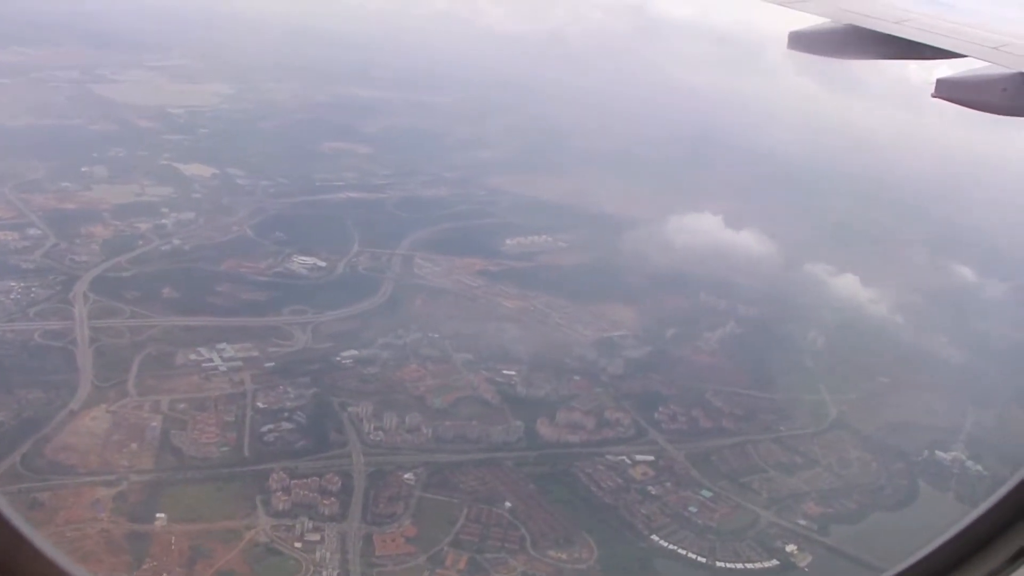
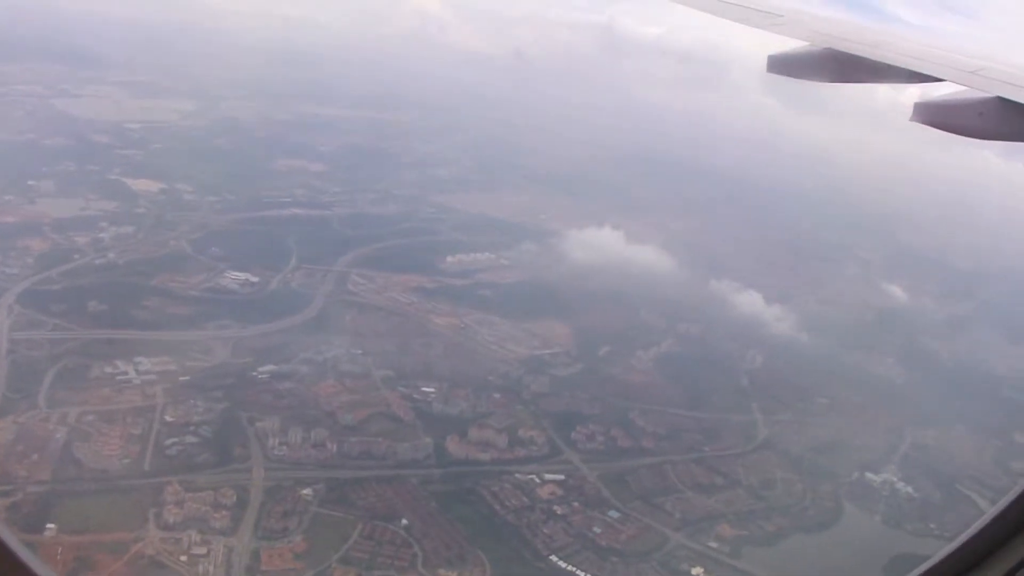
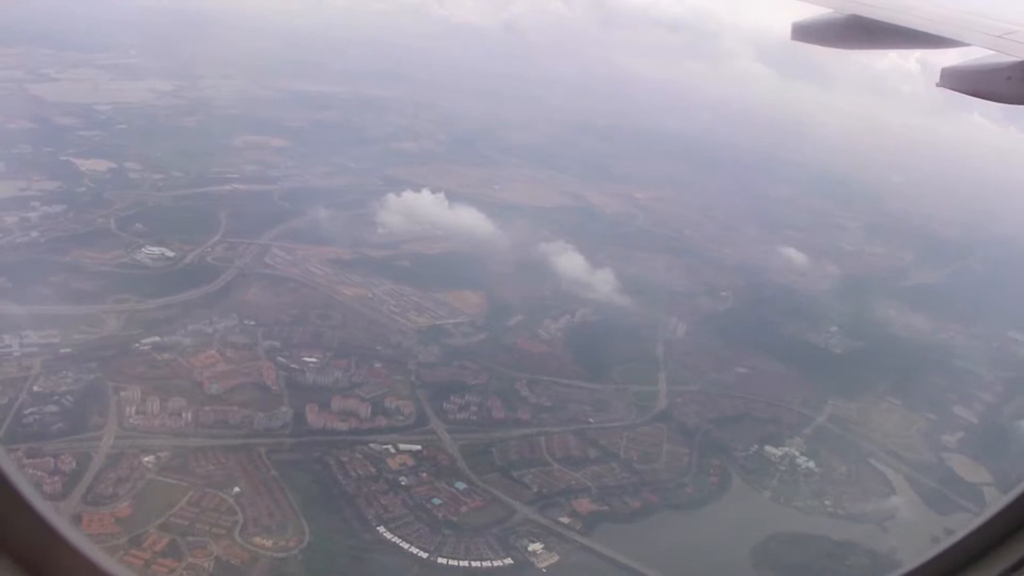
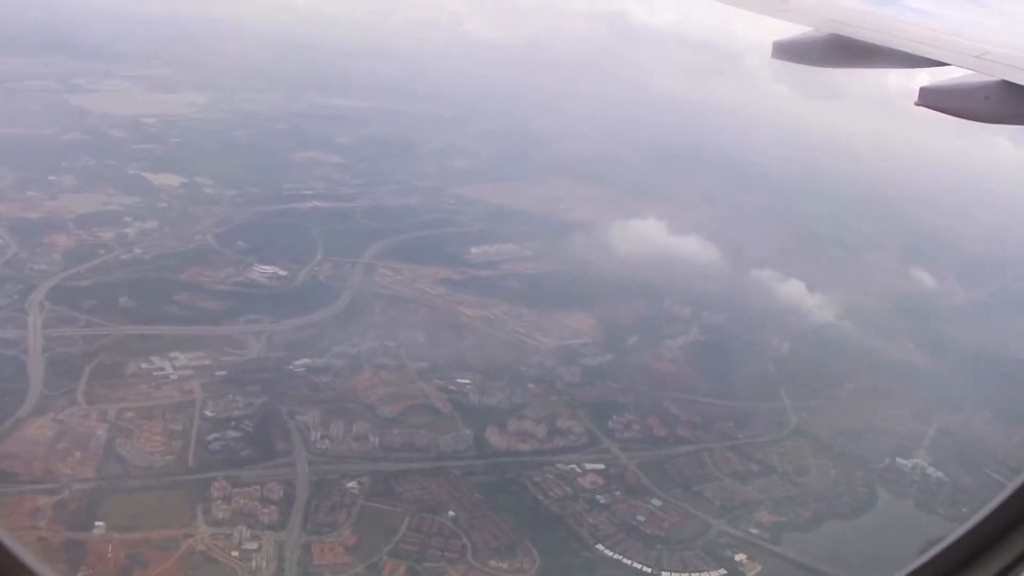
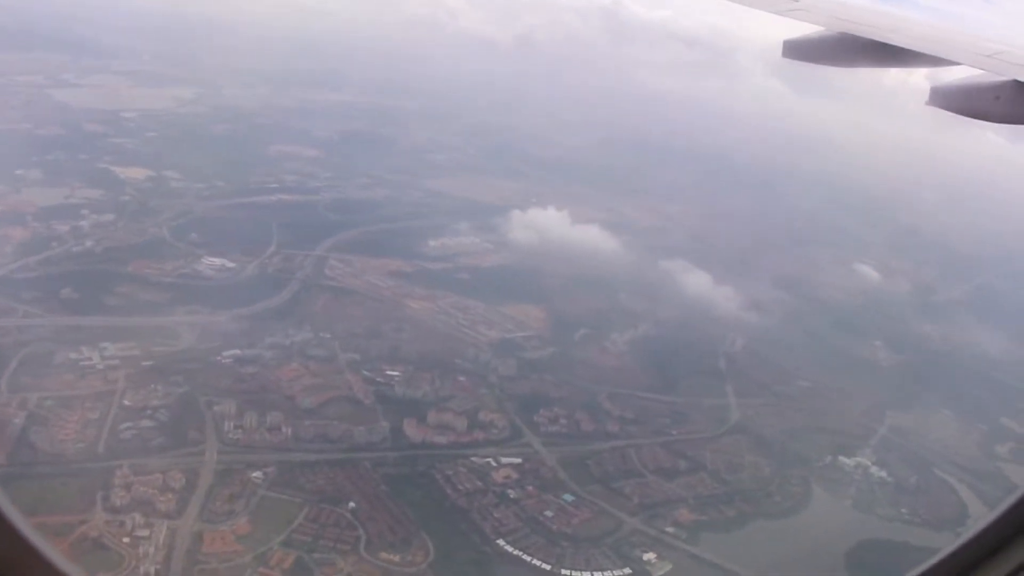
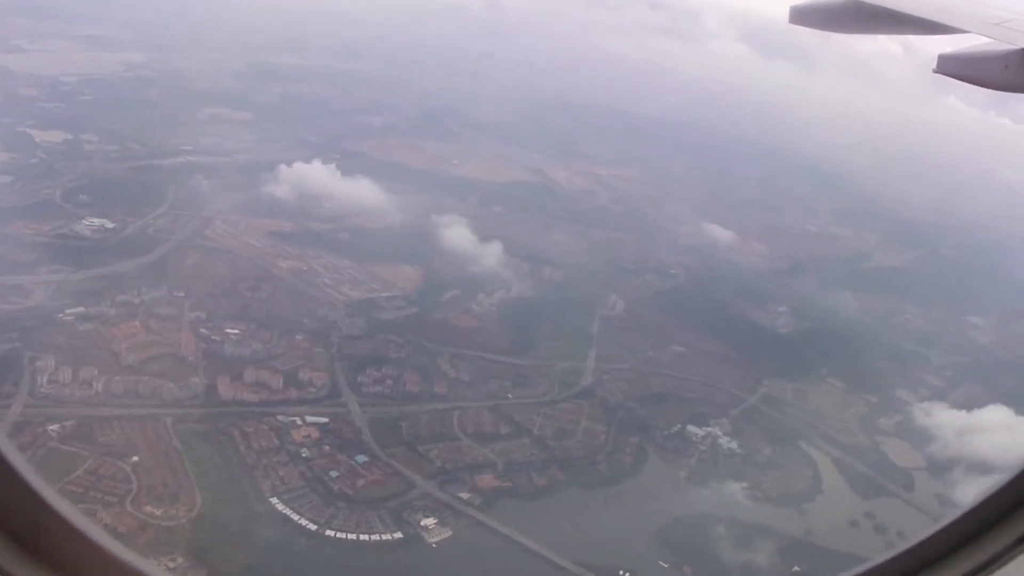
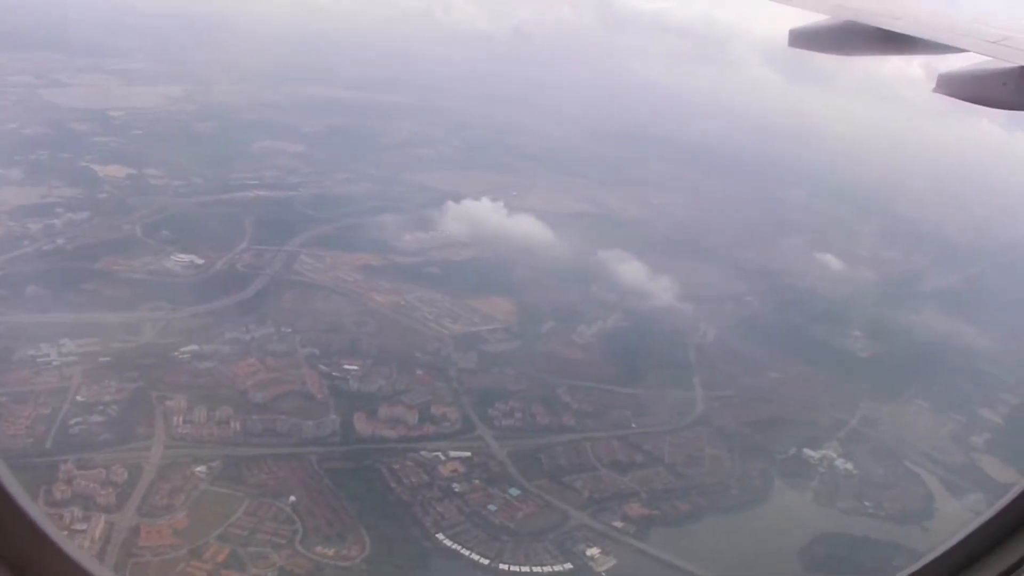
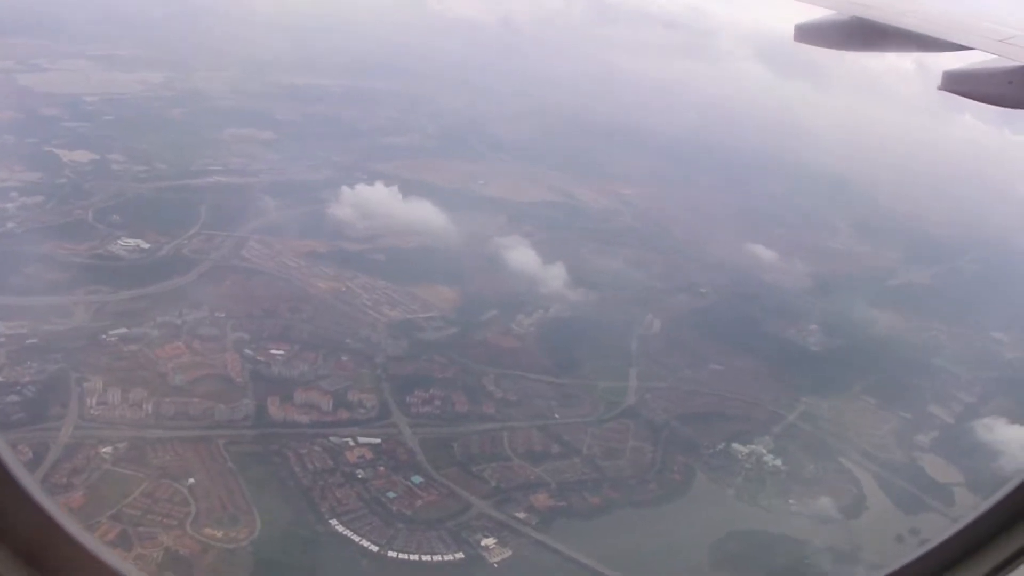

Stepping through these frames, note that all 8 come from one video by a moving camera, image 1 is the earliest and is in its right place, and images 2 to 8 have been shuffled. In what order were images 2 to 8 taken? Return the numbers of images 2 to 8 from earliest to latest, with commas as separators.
4, 2, 5, 7, 3, 8, 6
